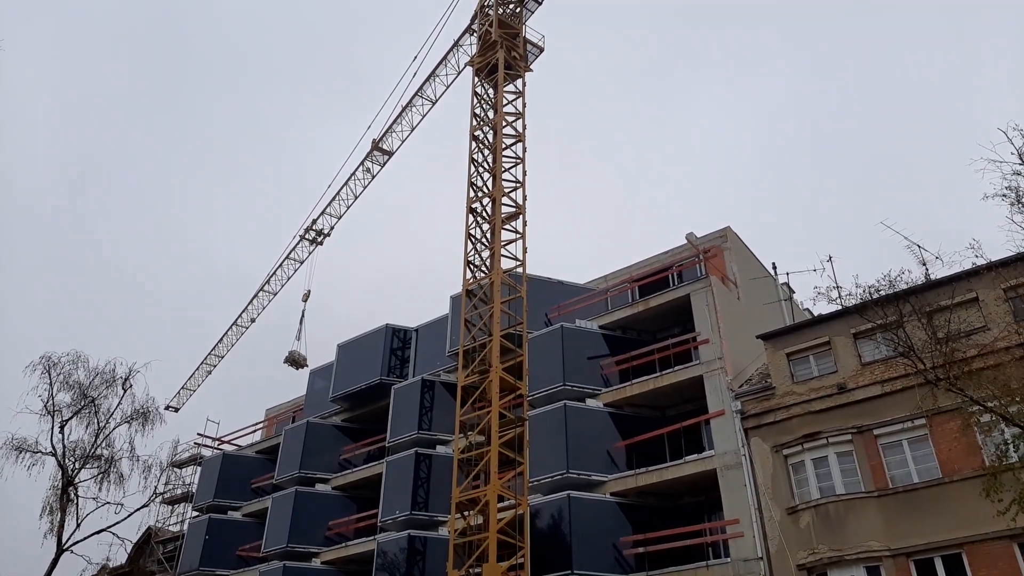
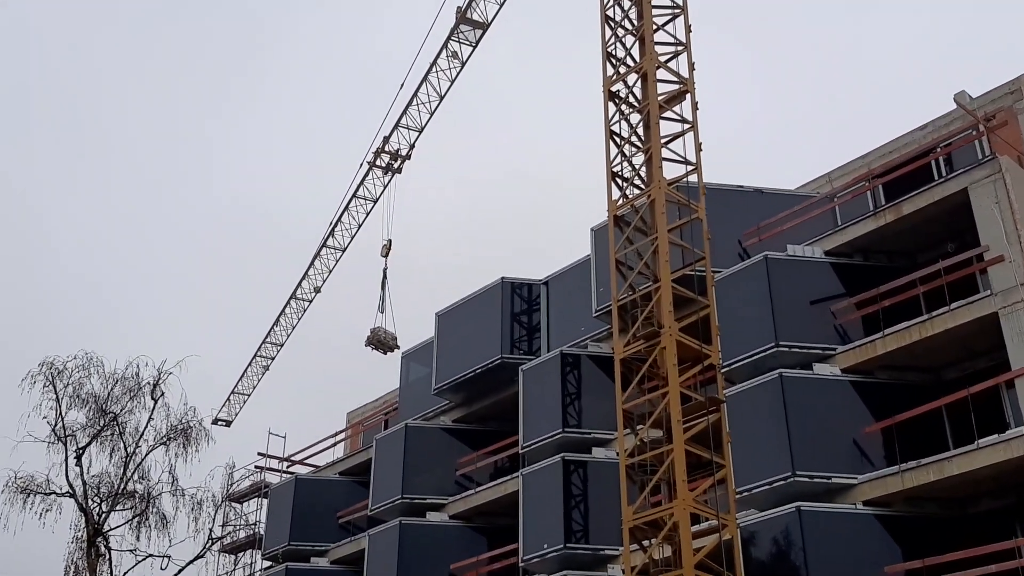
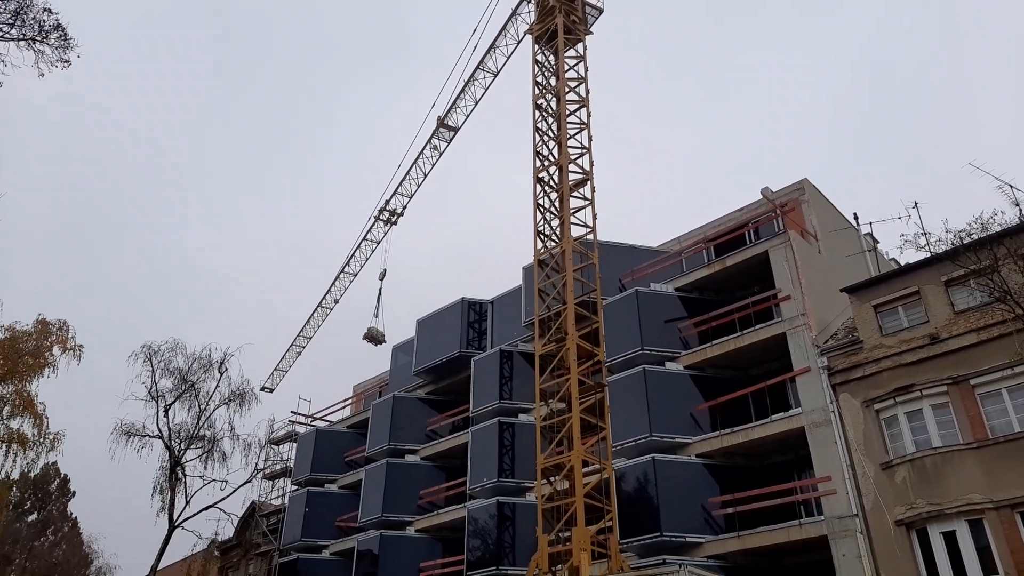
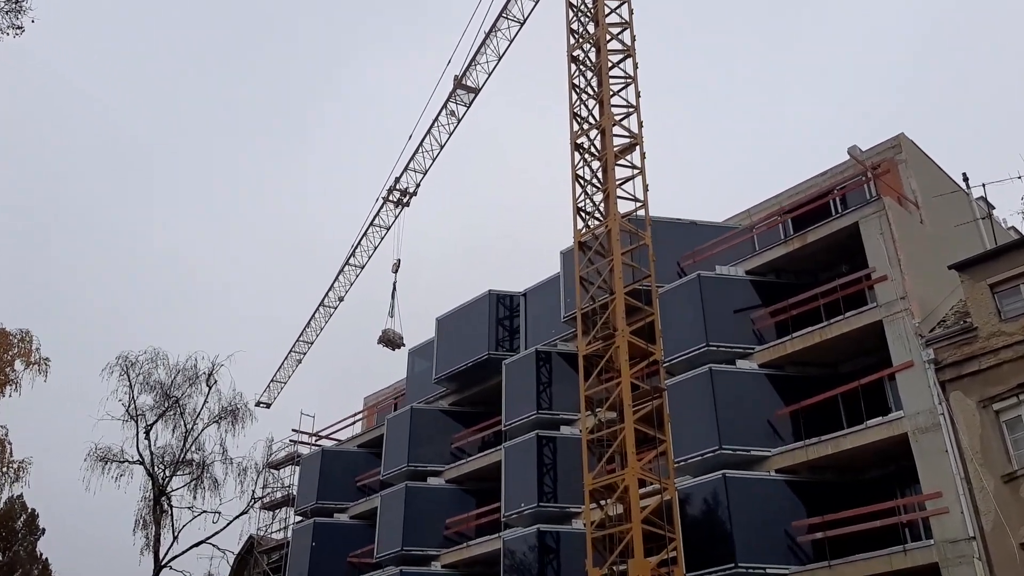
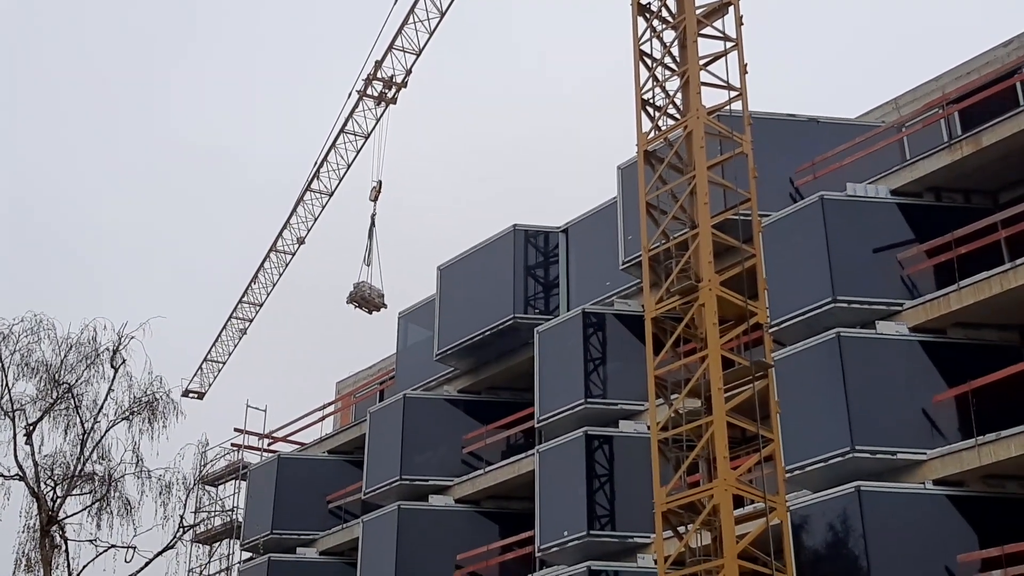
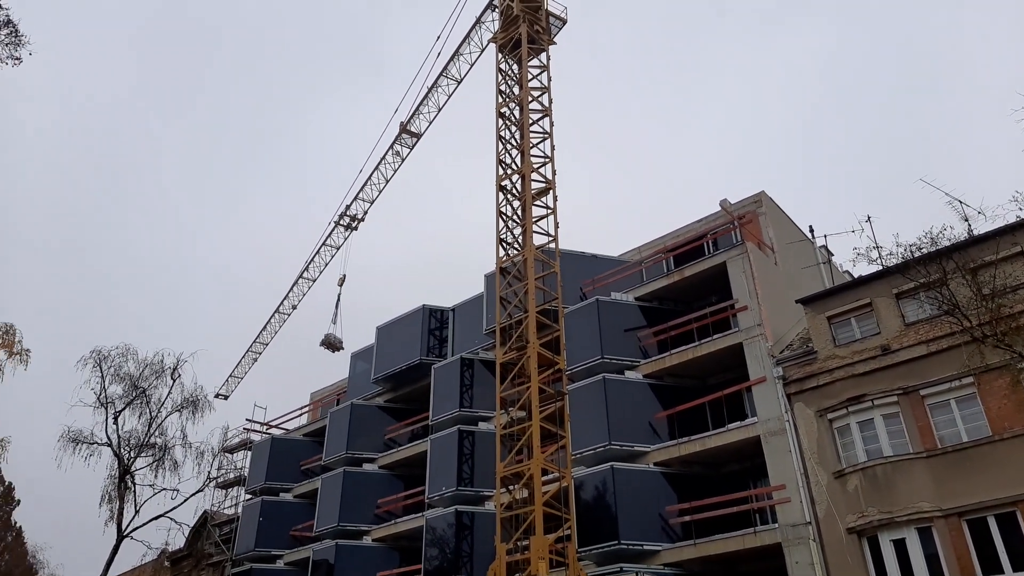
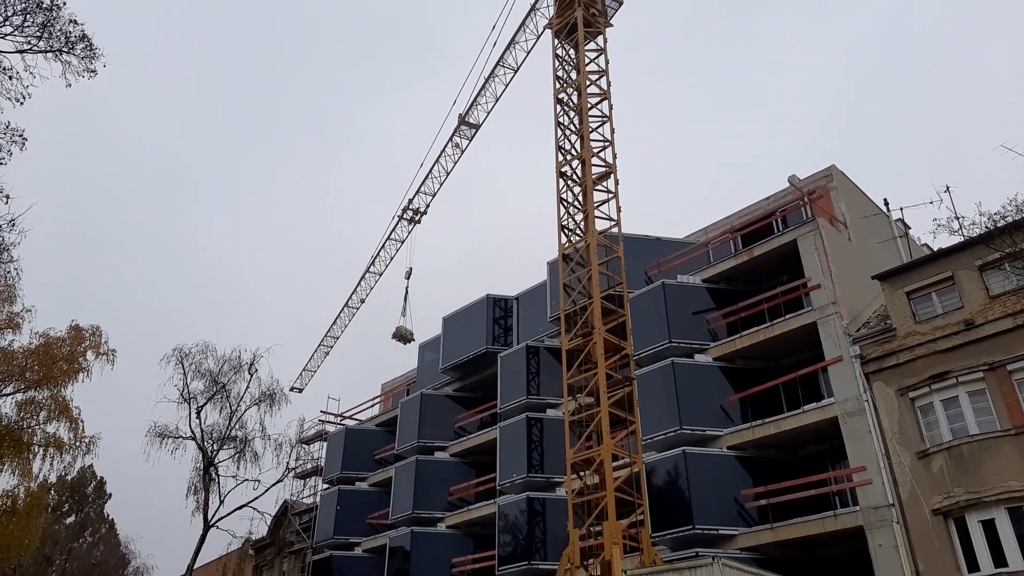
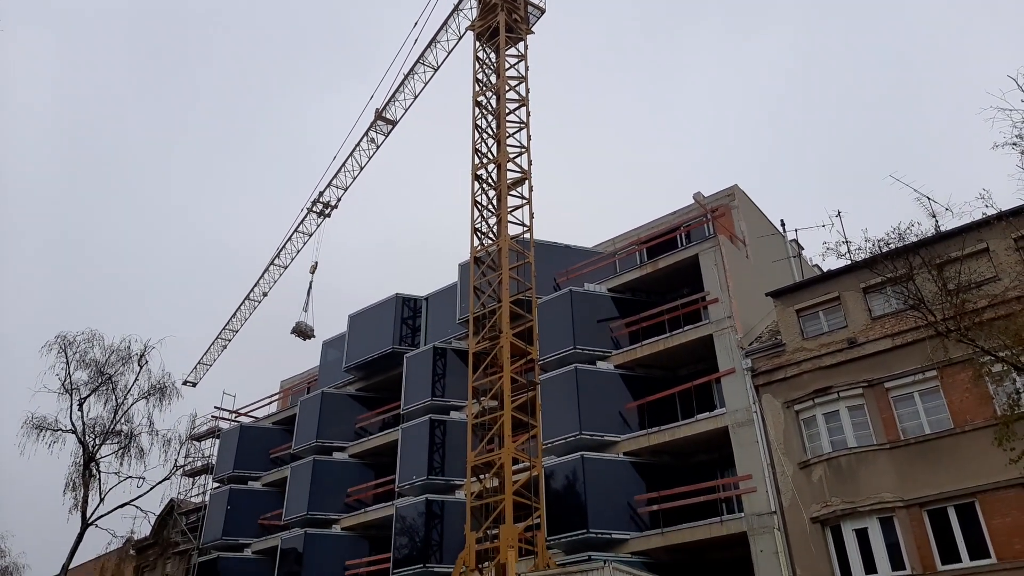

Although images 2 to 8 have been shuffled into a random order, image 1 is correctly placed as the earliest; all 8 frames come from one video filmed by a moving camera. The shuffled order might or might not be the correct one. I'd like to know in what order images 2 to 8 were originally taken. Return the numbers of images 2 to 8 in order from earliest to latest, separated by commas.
8, 6, 3, 7, 4, 2, 5
